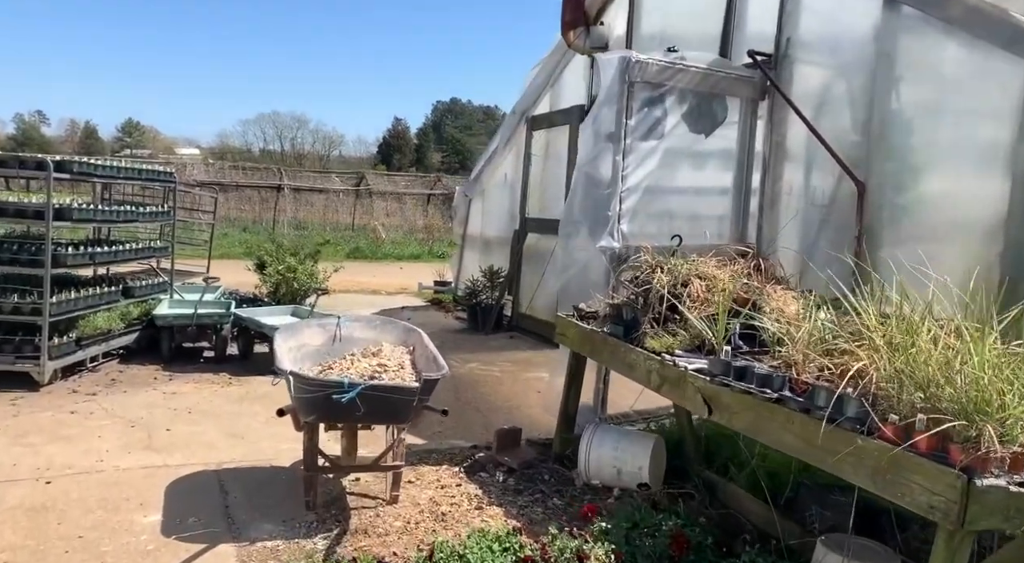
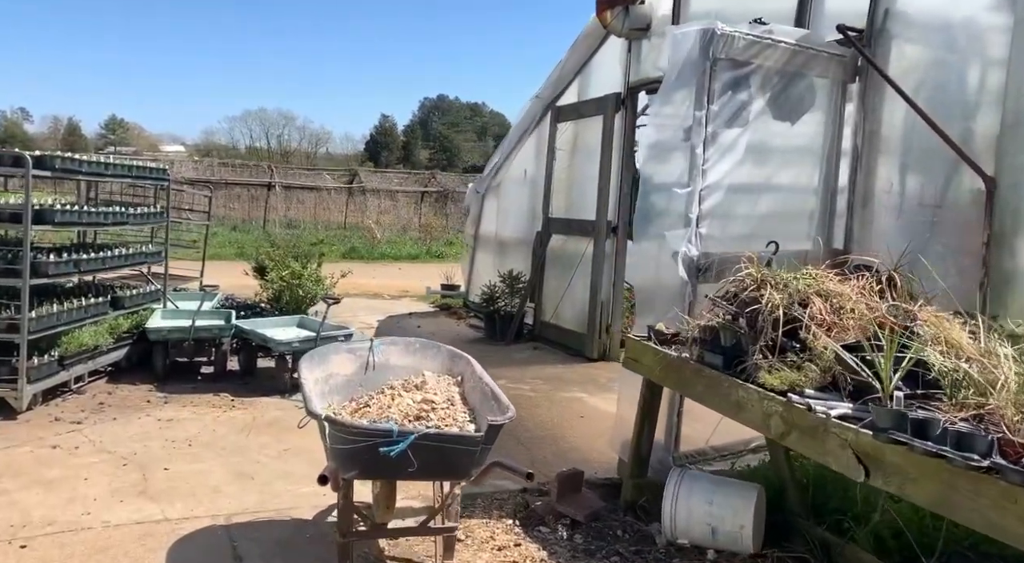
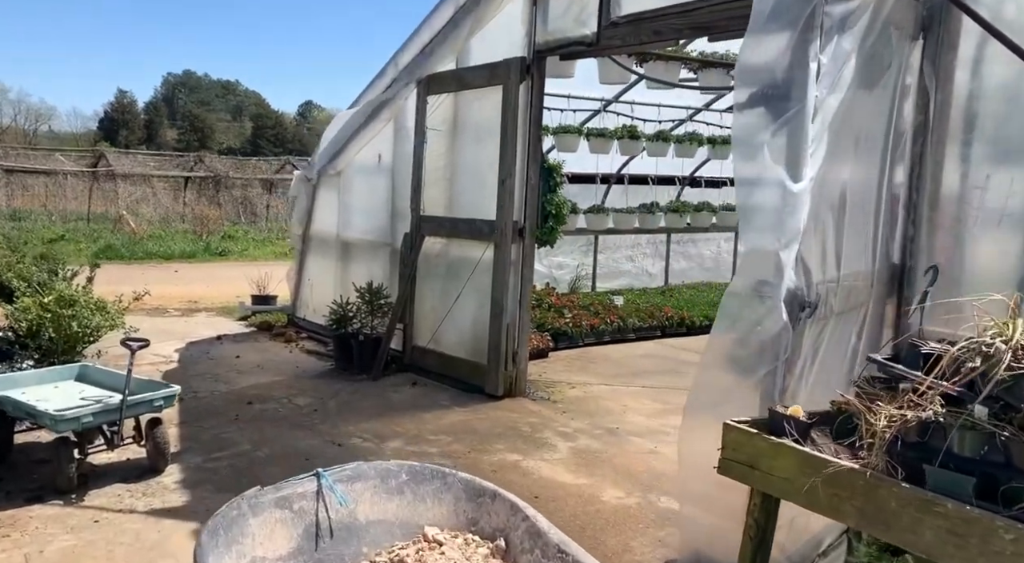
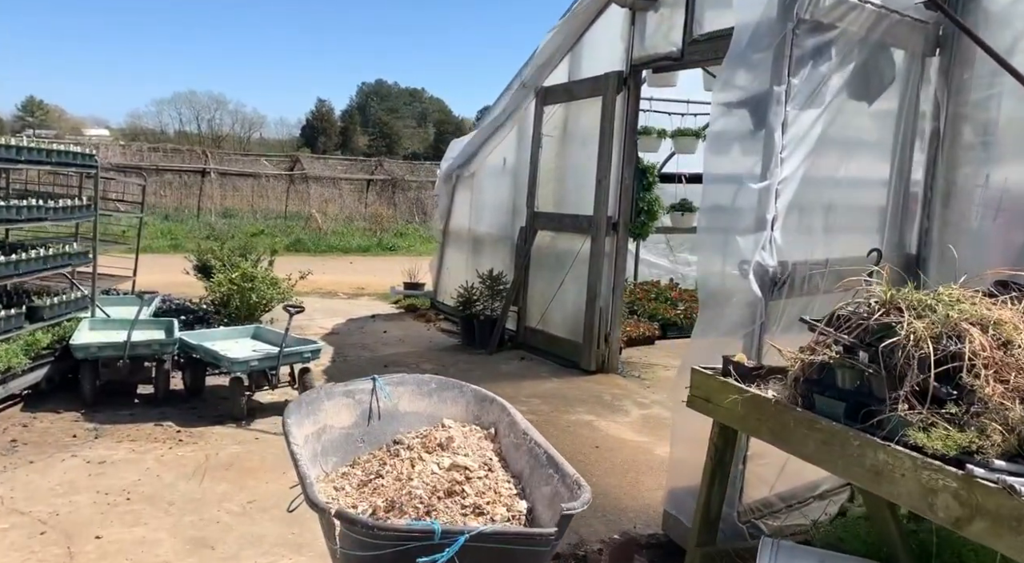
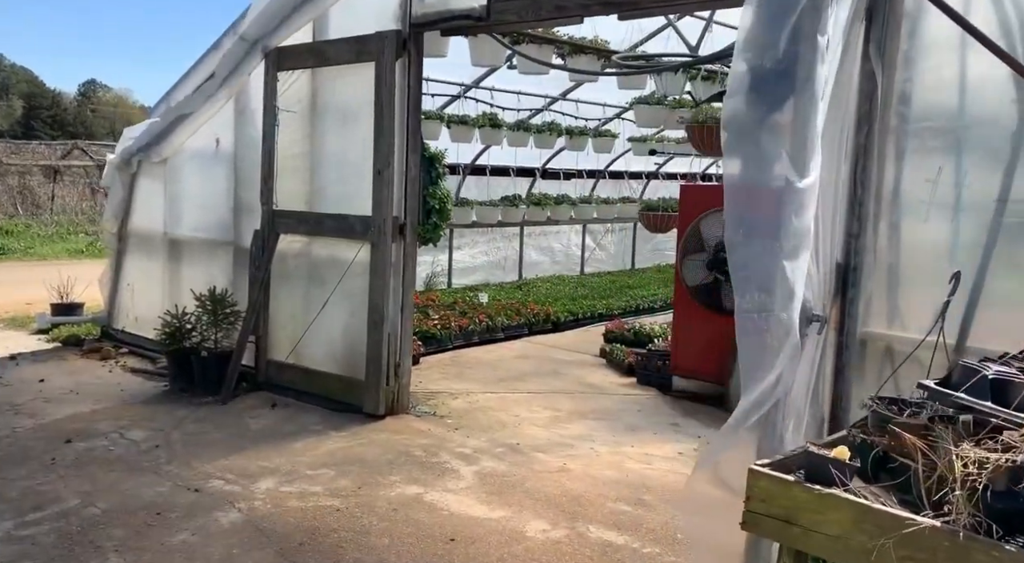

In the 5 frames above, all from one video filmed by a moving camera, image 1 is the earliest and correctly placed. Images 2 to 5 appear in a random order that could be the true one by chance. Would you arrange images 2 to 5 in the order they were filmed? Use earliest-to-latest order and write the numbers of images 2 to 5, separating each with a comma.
2, 4, 3, 5
